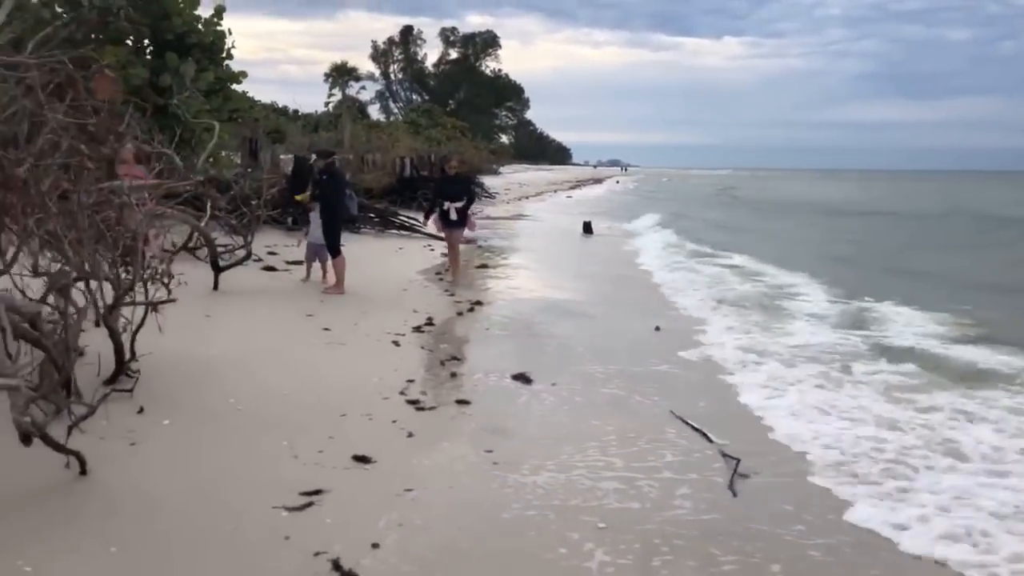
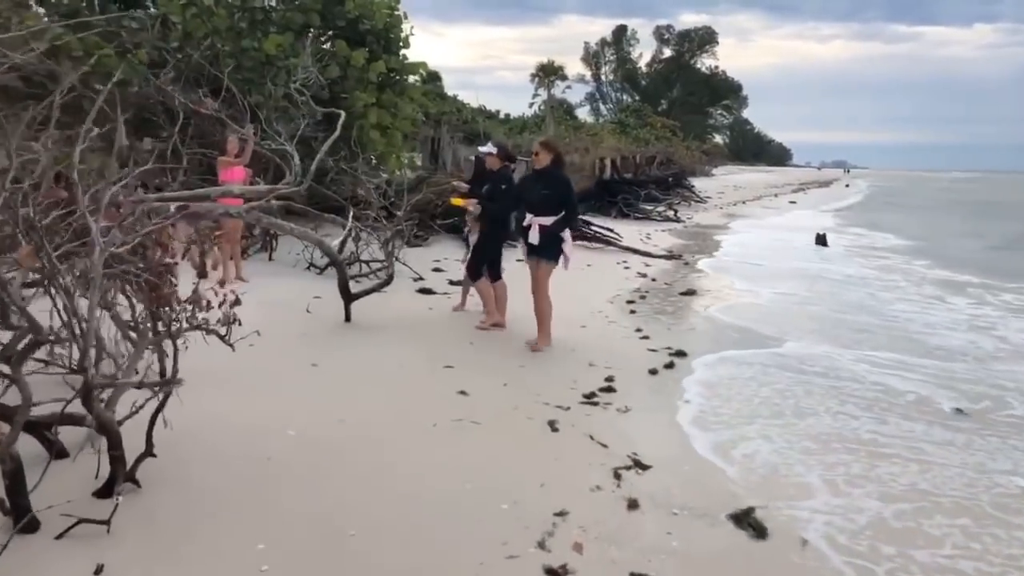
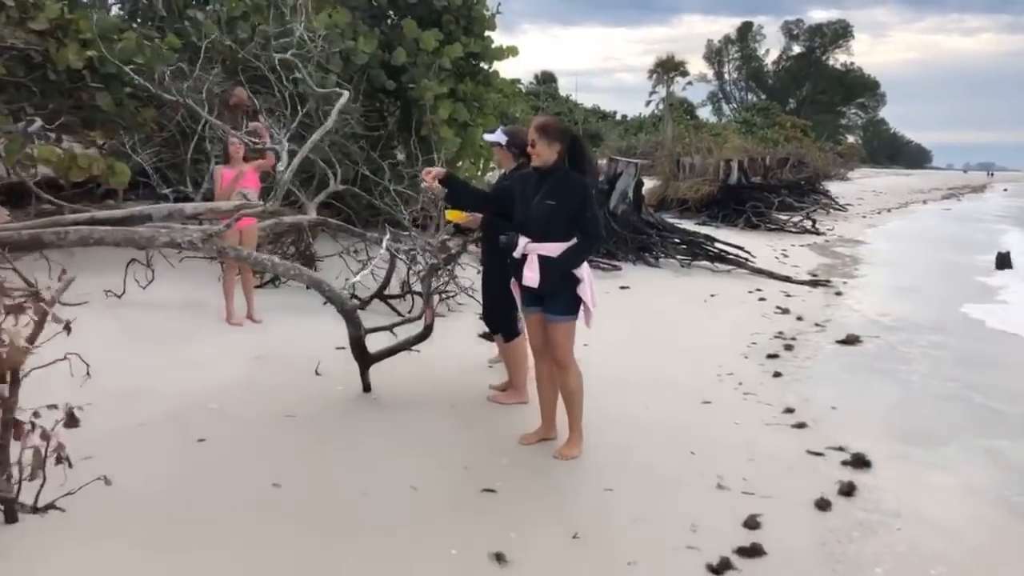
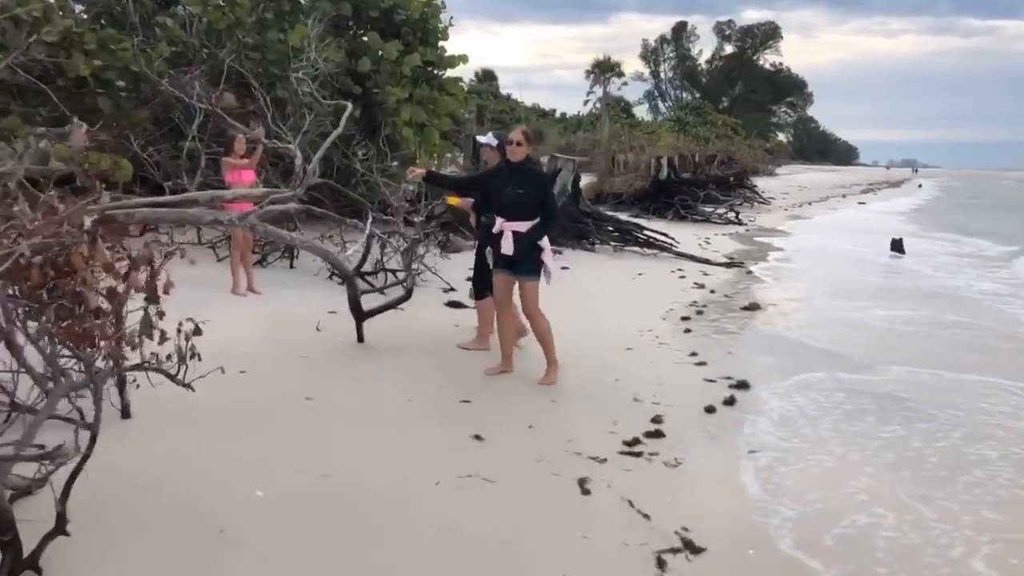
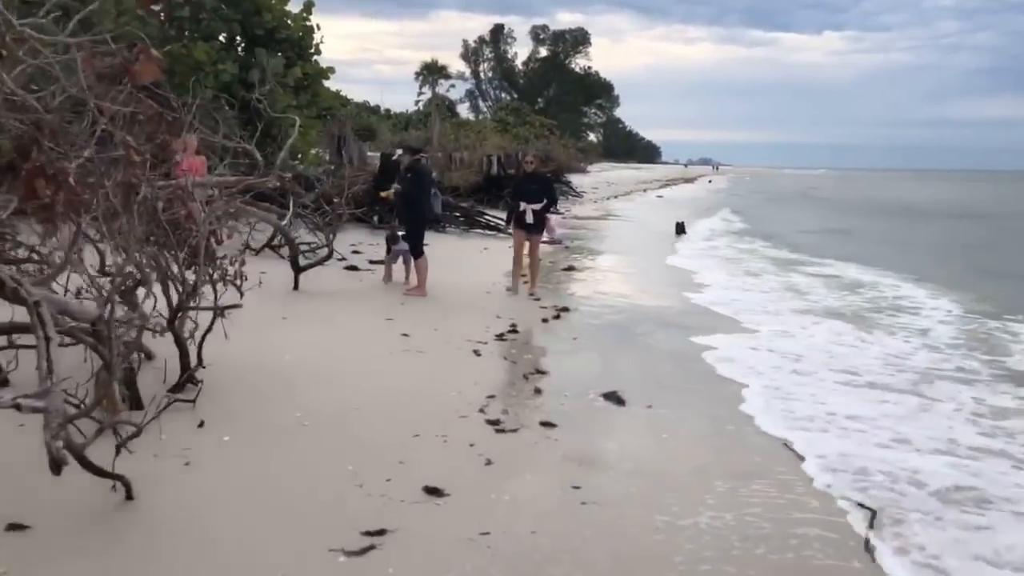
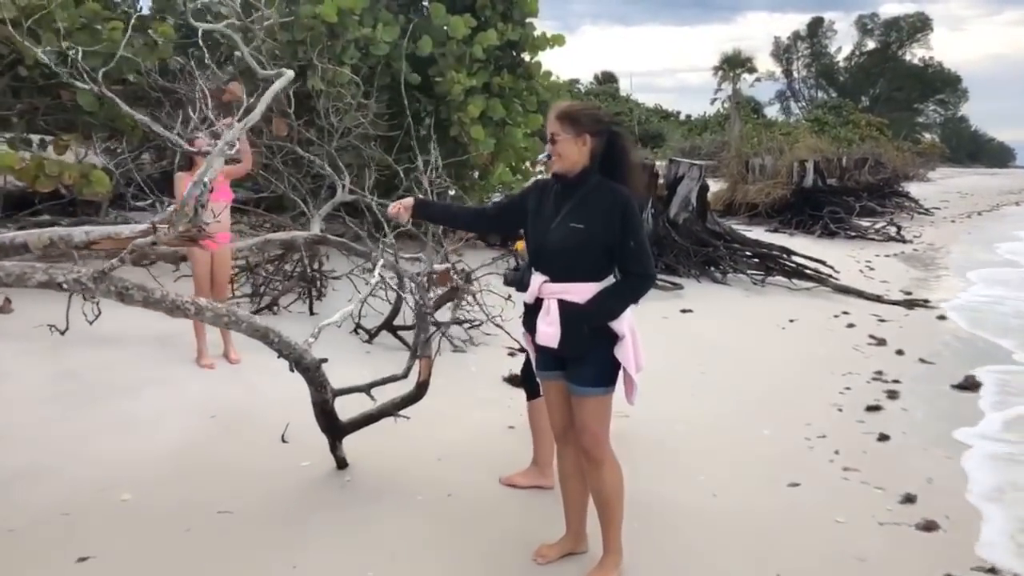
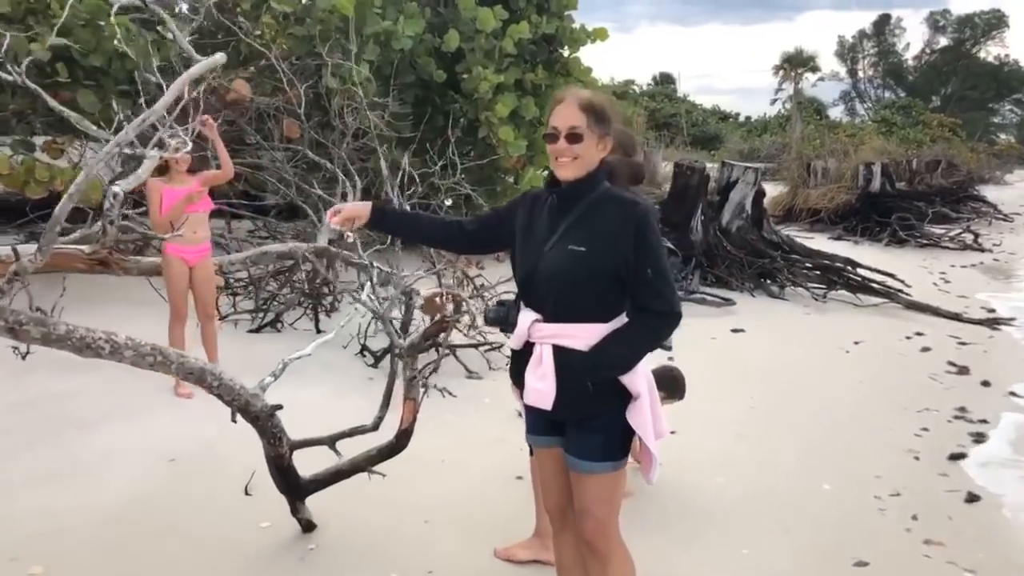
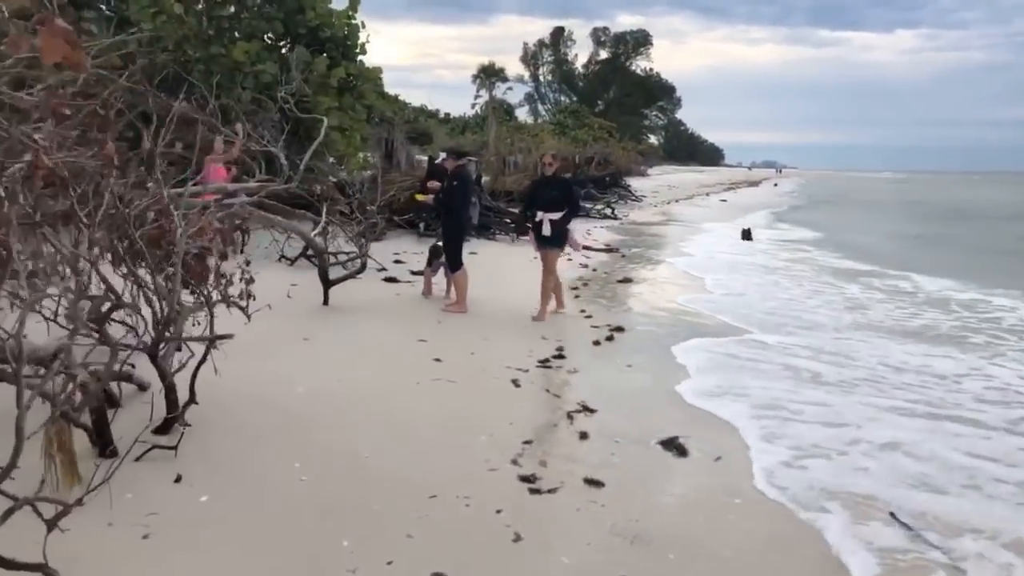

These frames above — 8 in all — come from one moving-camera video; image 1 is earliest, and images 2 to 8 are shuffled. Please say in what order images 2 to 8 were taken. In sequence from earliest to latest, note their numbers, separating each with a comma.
5, 8, 2, 4, 3, 6, 7
